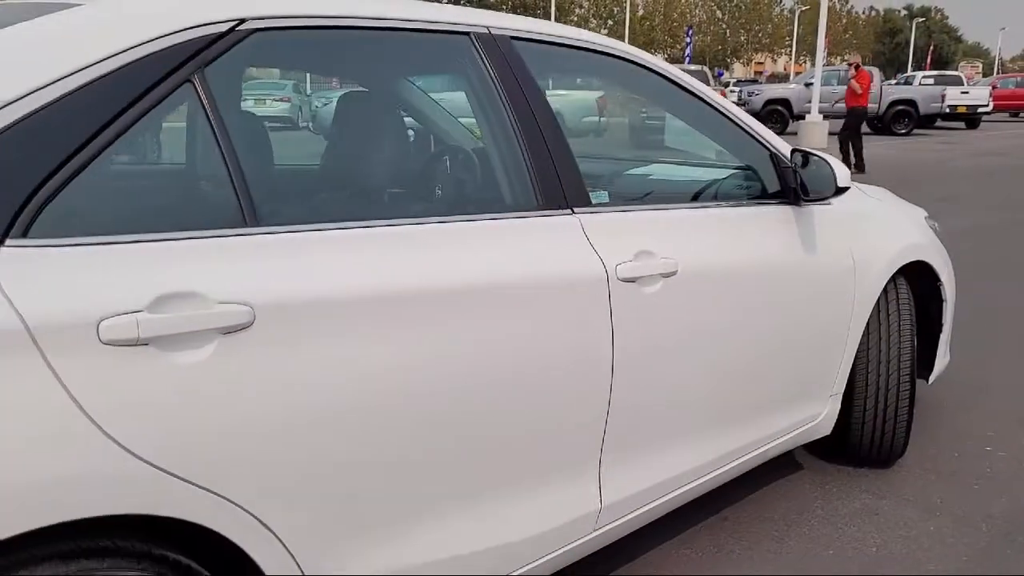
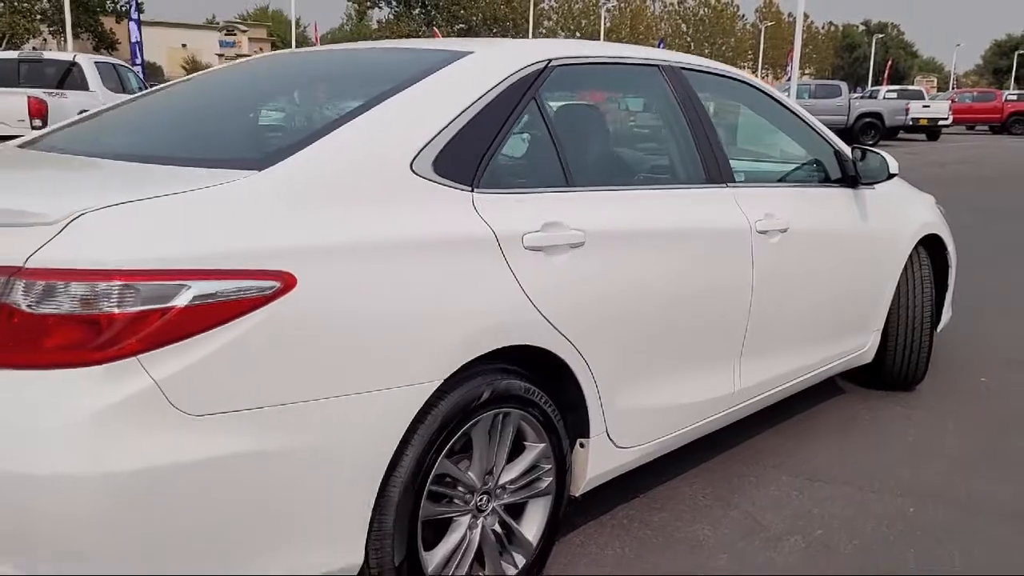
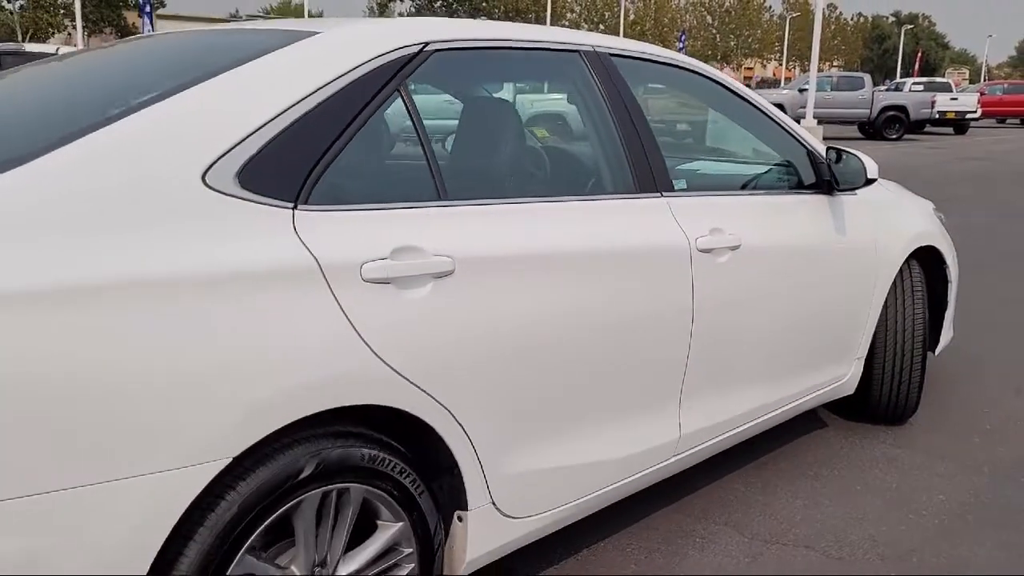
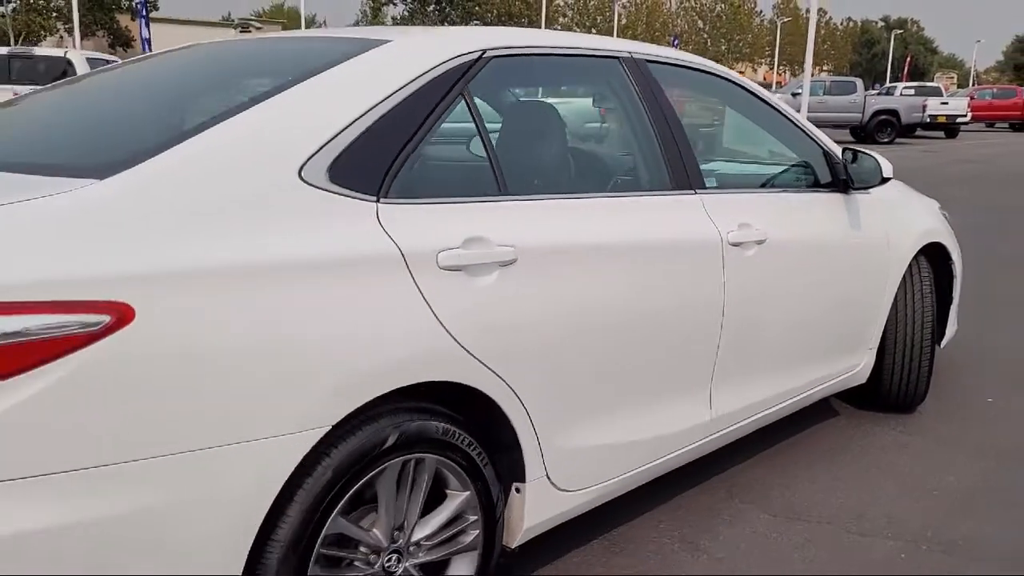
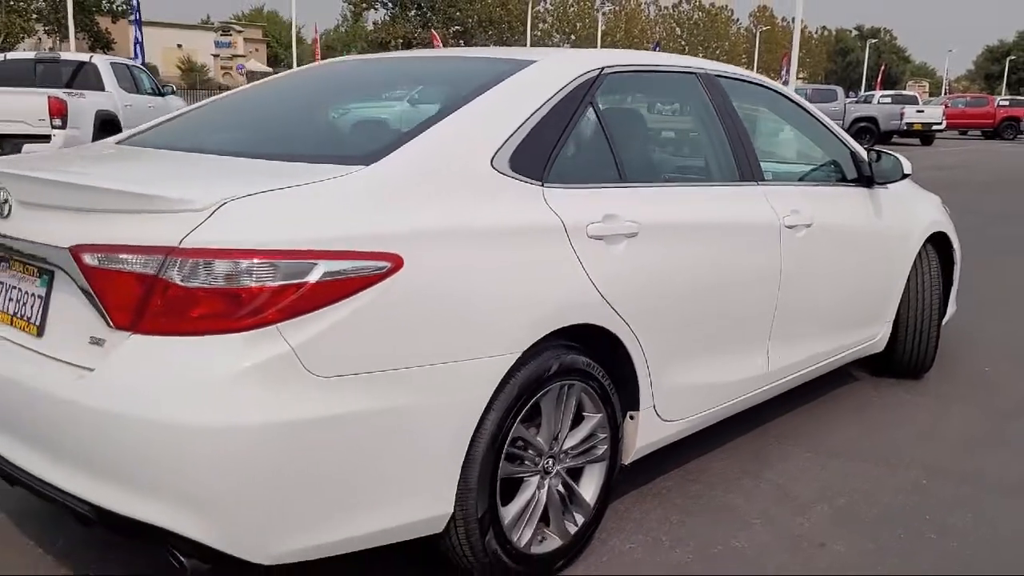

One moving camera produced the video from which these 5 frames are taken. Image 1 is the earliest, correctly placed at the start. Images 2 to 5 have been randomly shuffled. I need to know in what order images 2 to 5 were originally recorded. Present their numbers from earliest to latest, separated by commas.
3, 4, 2, 5
